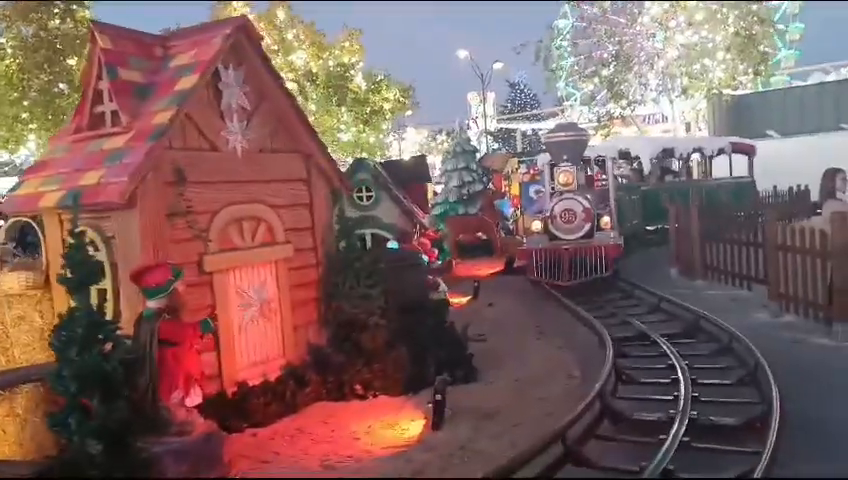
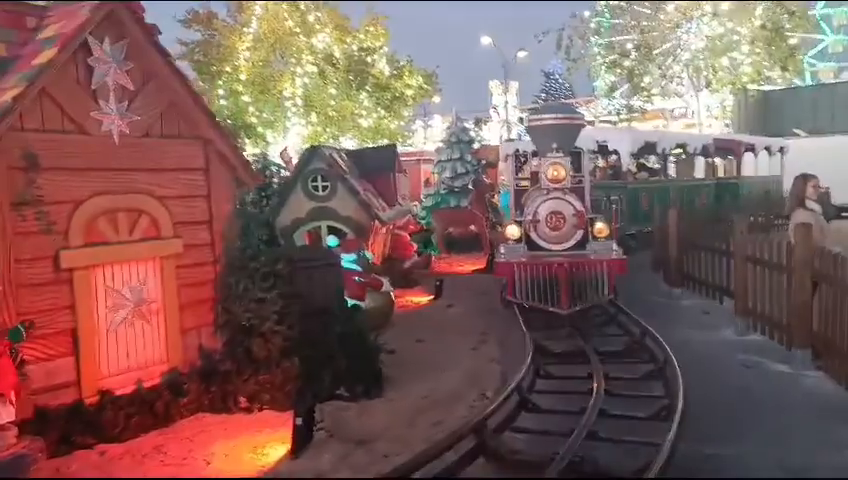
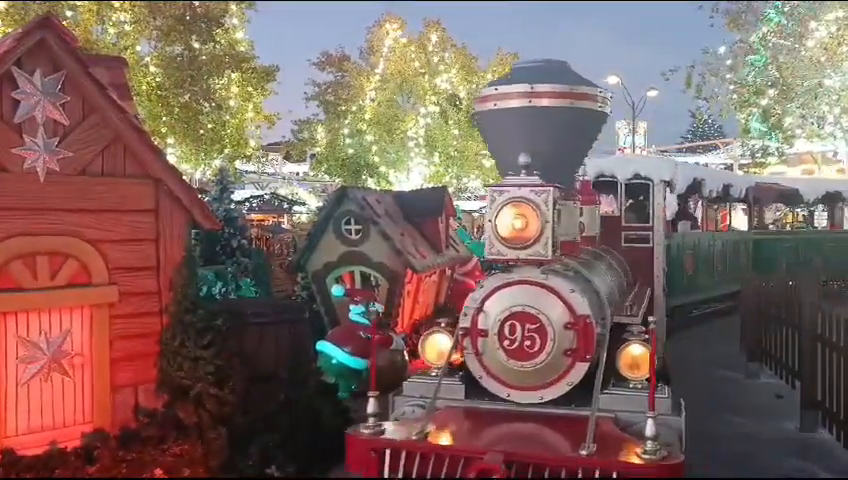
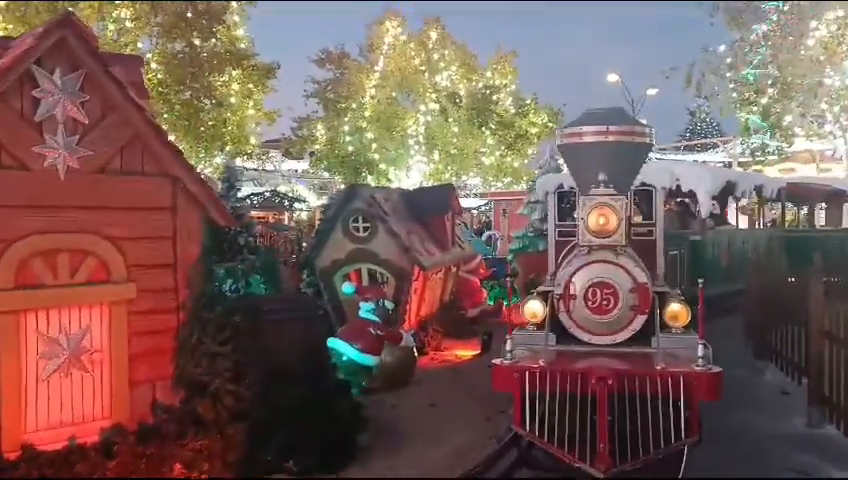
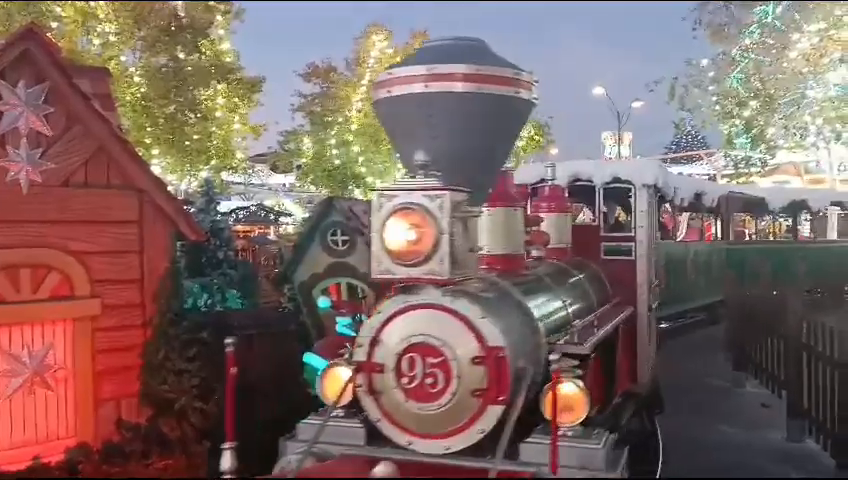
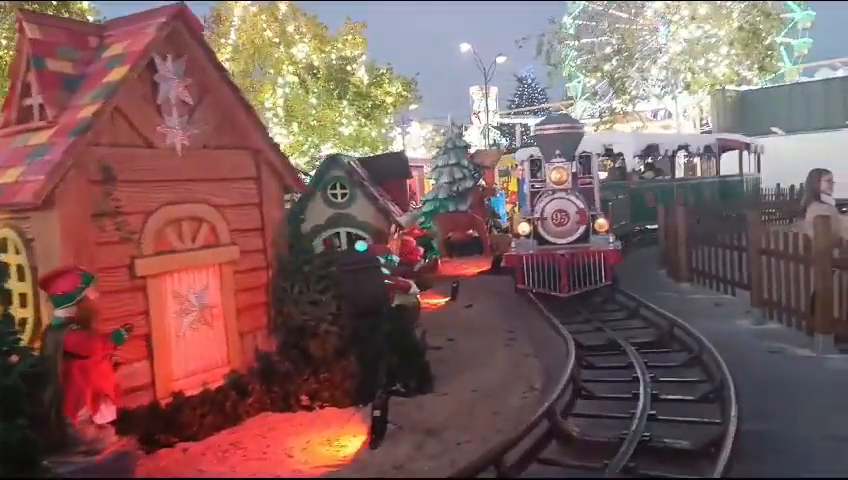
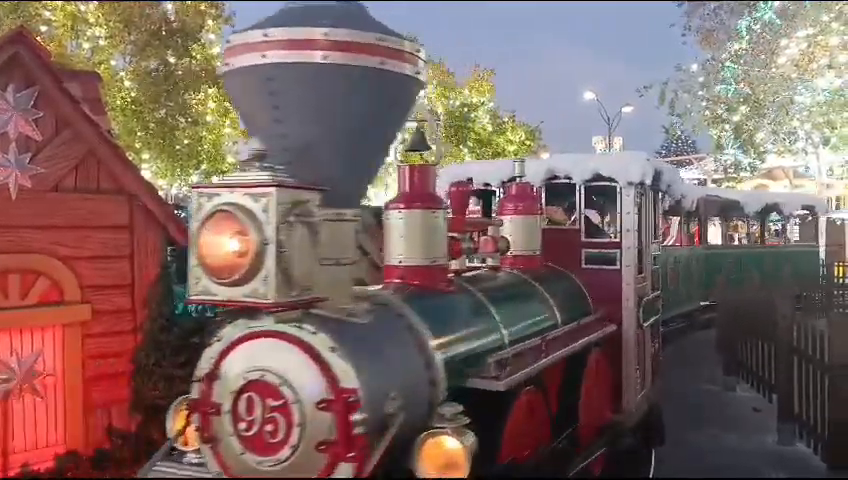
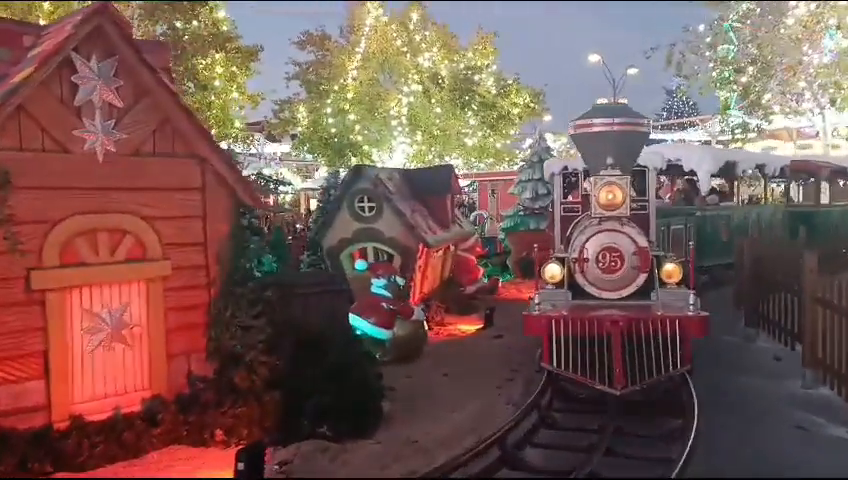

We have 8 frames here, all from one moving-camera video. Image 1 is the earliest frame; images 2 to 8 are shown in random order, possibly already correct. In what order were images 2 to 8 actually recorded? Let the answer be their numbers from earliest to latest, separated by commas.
6, 2, 8, 4, 3, 5, 7
